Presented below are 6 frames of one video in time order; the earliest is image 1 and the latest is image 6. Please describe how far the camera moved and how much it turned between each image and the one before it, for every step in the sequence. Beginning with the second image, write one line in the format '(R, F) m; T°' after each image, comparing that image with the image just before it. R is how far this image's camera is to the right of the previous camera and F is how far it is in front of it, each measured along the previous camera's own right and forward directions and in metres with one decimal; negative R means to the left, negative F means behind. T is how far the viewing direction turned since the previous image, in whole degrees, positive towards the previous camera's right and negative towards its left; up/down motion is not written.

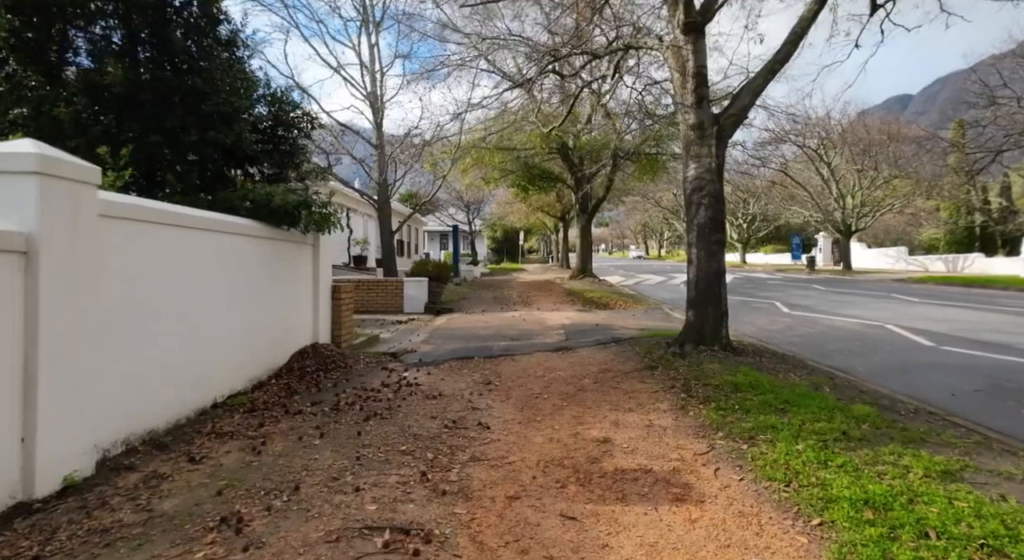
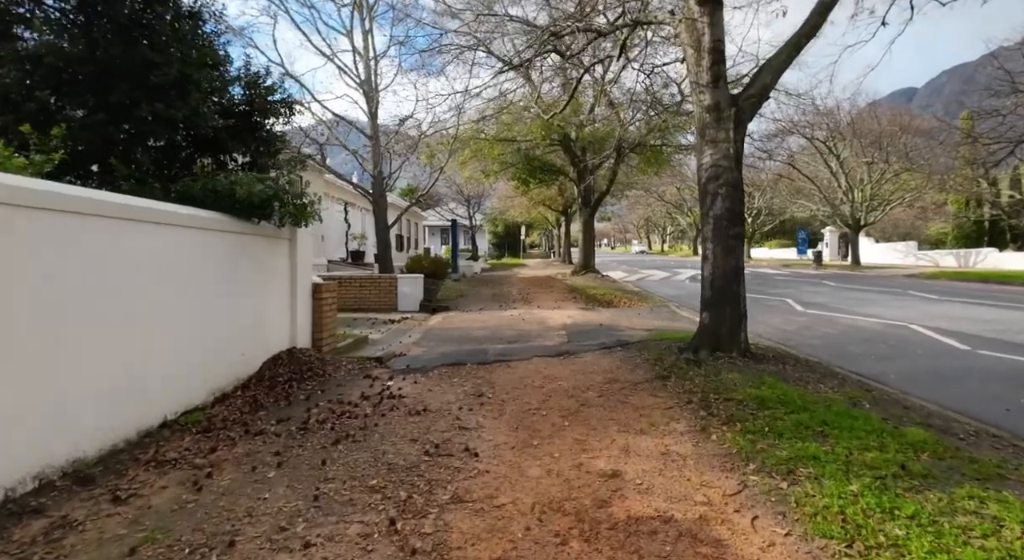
(+0.1, +0.7) m; 0°
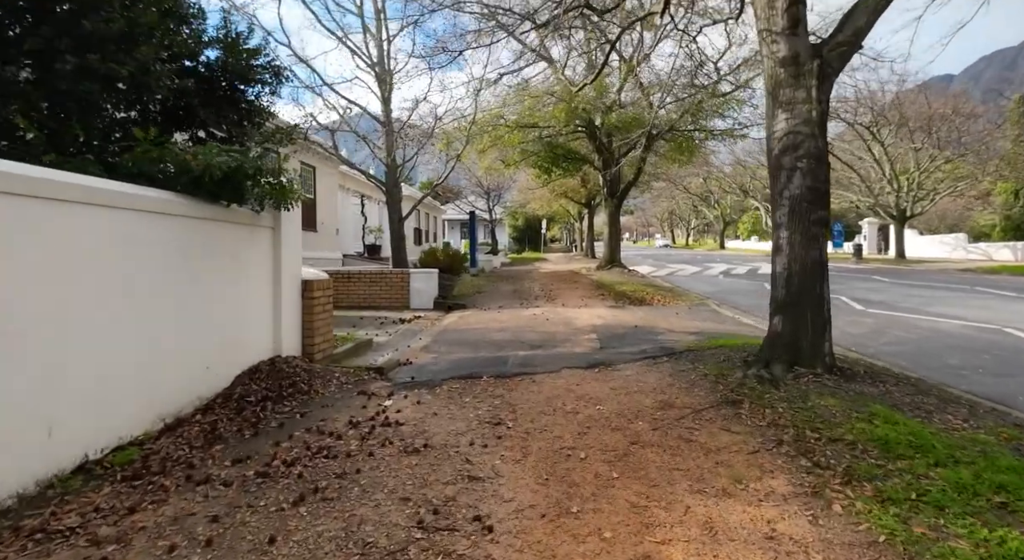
(0.0, +1.3) m; -2°
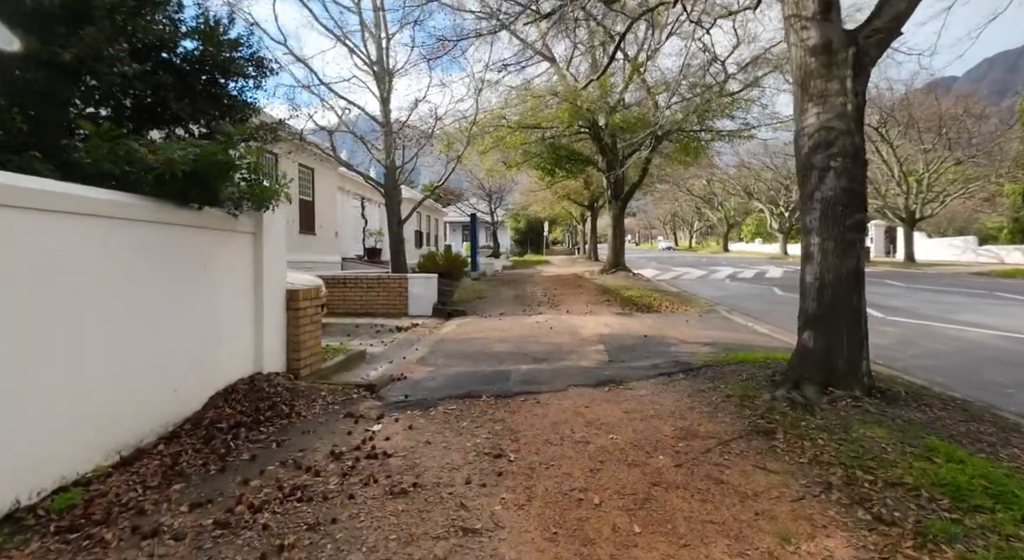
(0.0, +0.5) m; 0°
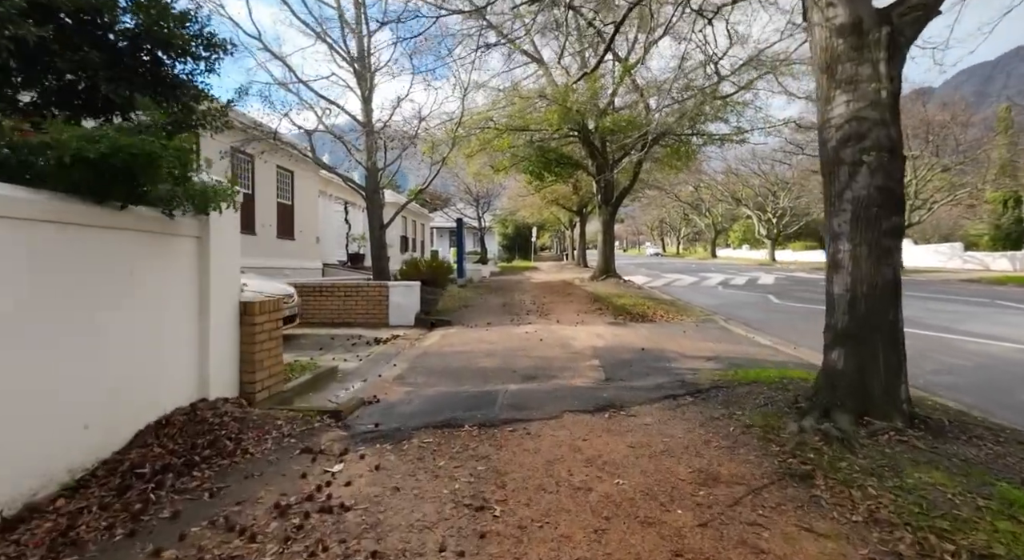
(0.0, +0.7) m; +1°
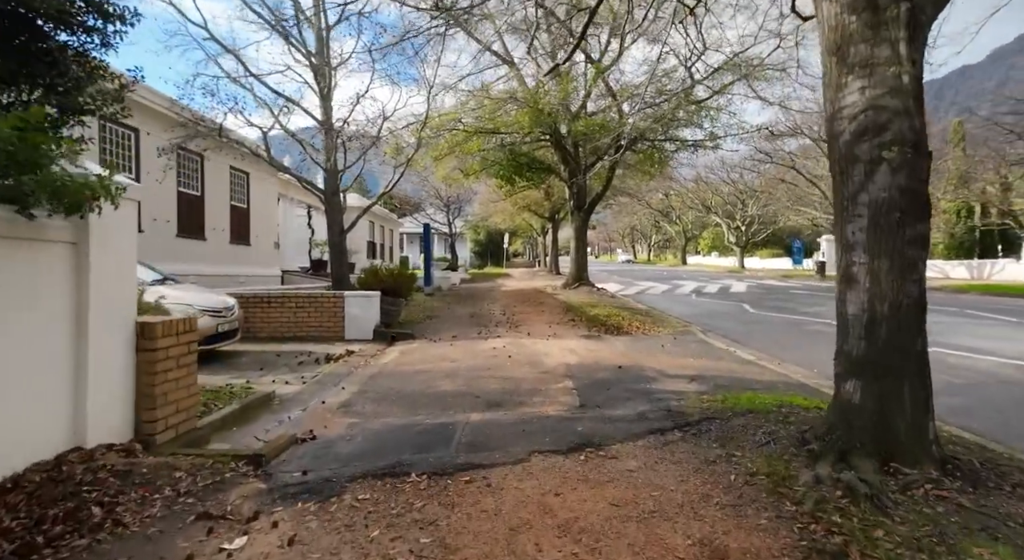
(+0.1, +0.8) m; +3°
